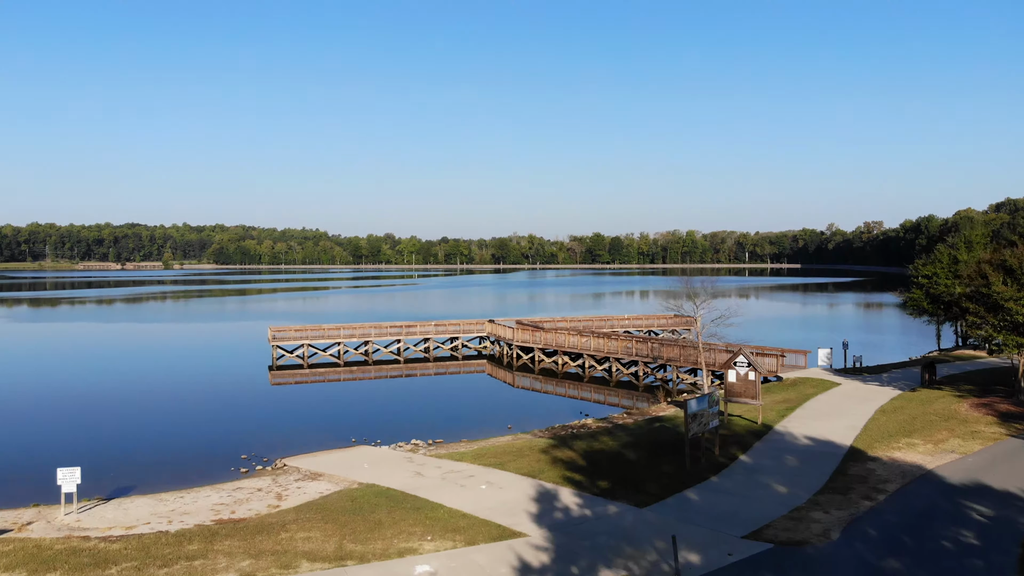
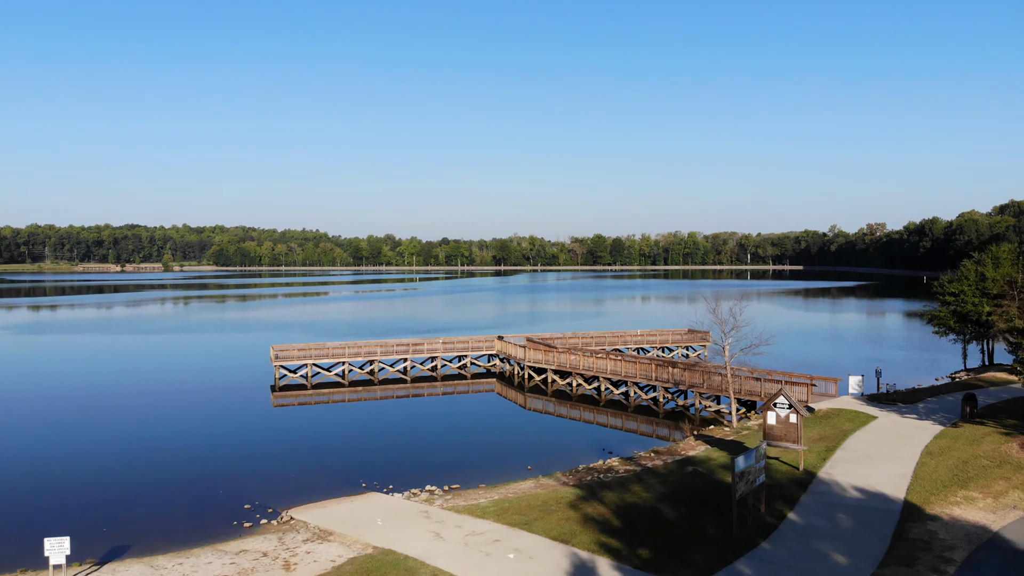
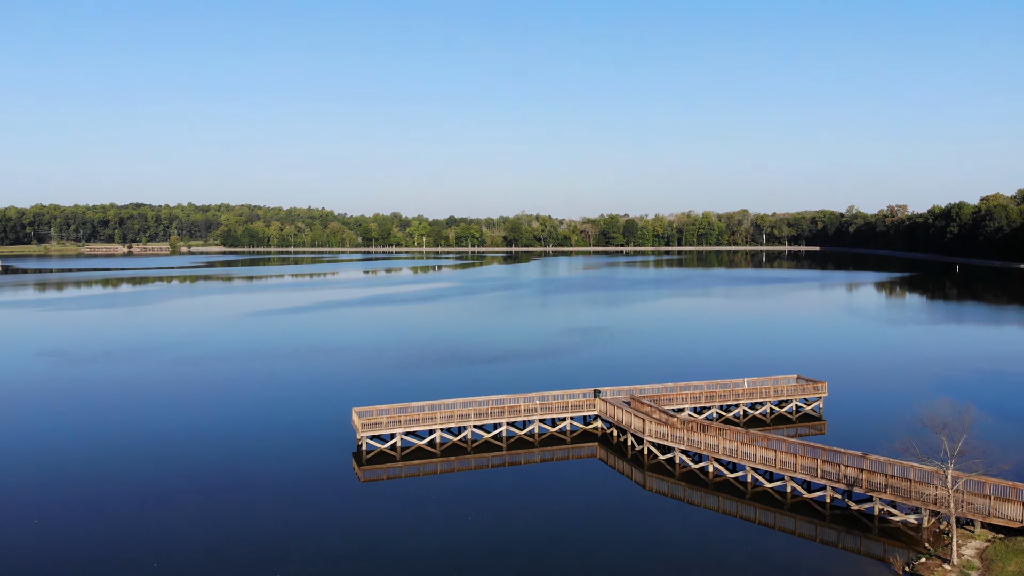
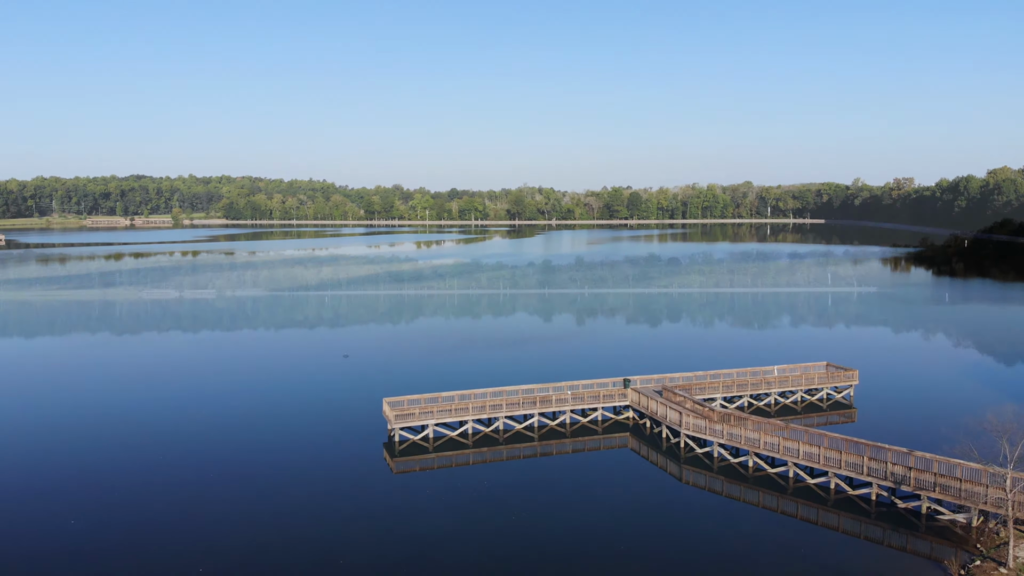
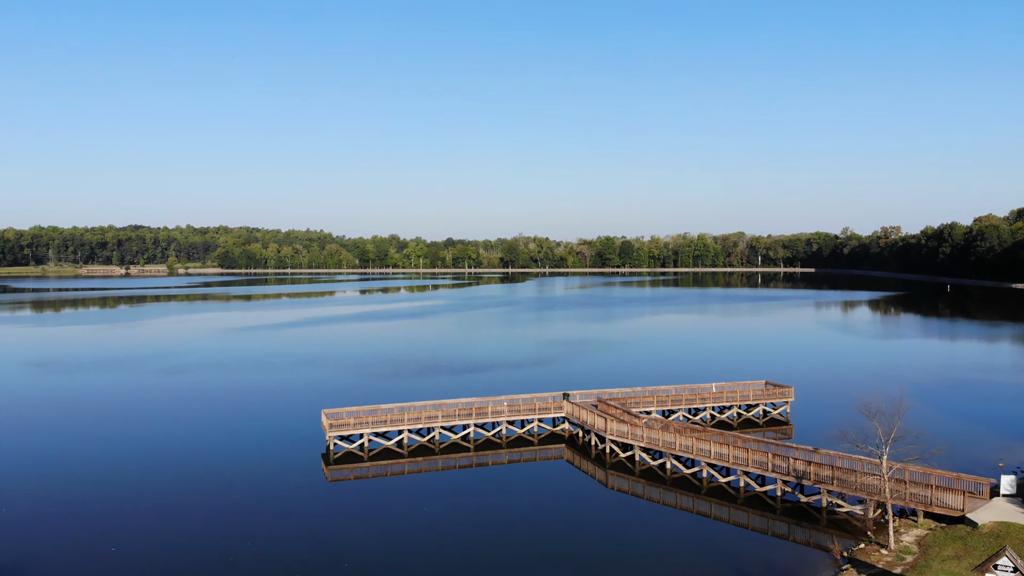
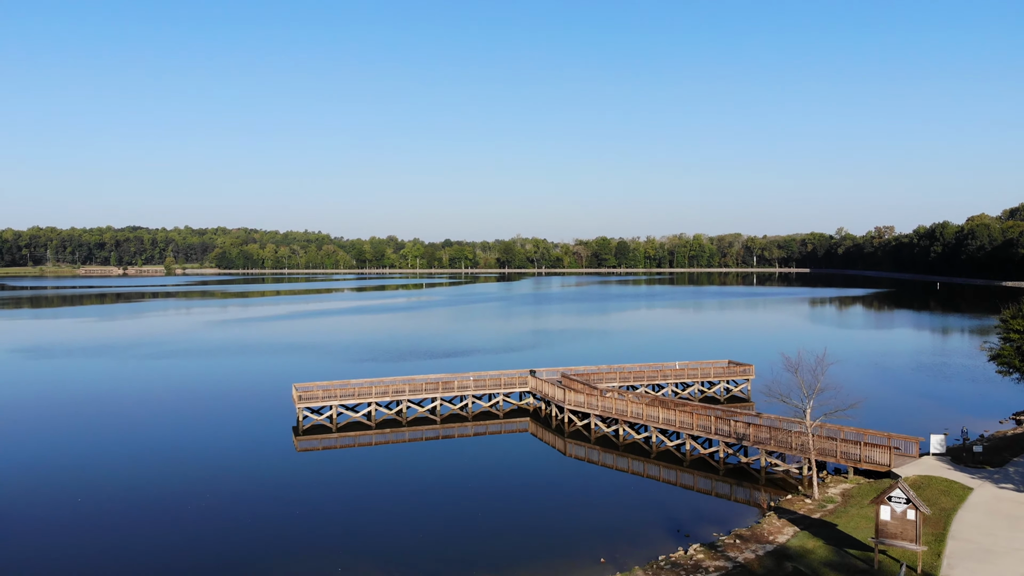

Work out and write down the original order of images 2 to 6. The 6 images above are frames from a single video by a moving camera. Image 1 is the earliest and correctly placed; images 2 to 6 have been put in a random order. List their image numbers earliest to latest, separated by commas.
2, 6, 5, 3, 4
